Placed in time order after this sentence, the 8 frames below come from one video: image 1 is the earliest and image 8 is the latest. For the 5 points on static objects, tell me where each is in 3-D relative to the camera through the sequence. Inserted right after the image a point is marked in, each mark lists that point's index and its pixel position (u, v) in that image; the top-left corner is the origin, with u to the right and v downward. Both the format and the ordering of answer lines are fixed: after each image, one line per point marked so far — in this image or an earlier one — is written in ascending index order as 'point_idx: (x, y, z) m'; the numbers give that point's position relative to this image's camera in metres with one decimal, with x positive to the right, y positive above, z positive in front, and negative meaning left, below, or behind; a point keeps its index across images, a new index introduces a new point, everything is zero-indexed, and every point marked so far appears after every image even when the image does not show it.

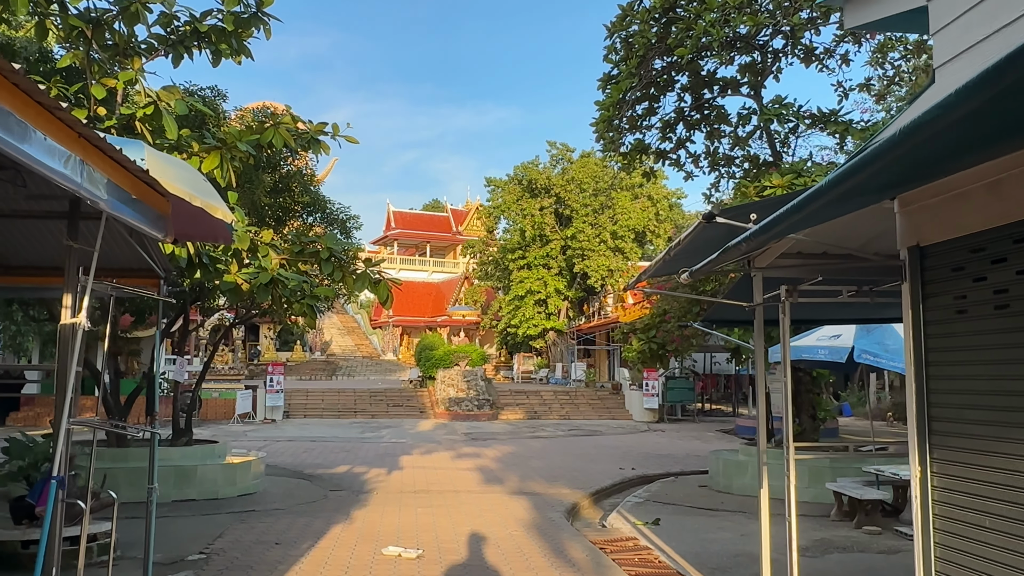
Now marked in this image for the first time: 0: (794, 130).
0: (+3.2, +1.8, +9.6) m
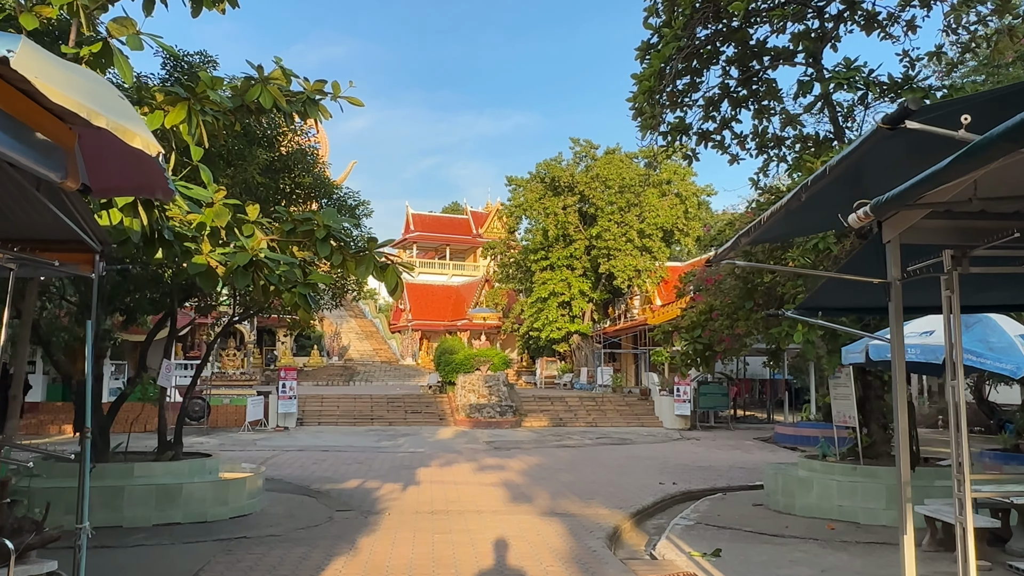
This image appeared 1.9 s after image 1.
0: (+3.5, +1.9, +8.5) m
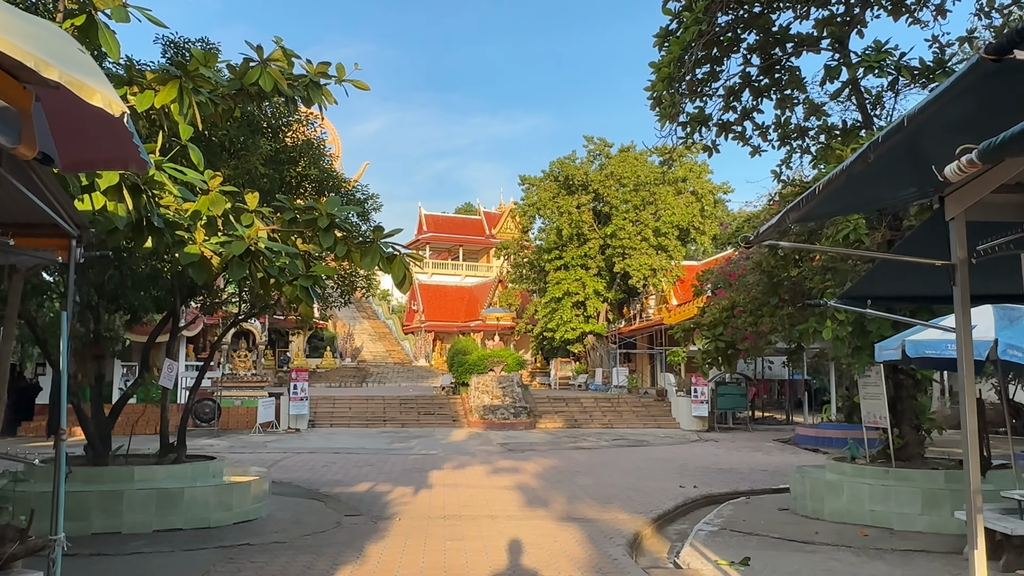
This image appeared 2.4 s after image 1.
0: (+3.6, +1.9, +8.1) m
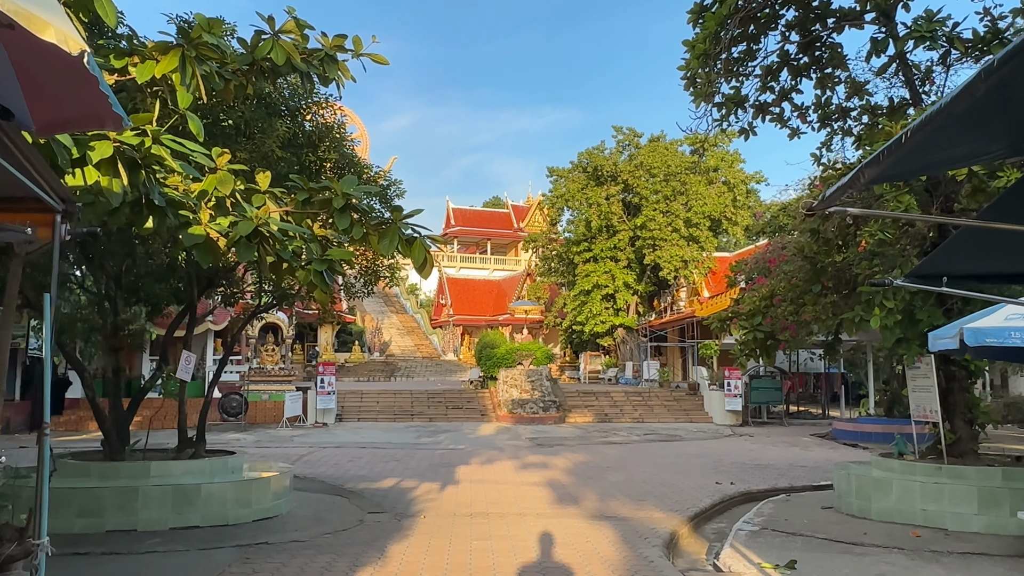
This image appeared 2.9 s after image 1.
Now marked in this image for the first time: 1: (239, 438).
0: (+3.8, +2.0, +7.6) m
1: (-5.4, -3.0, +16.9) m
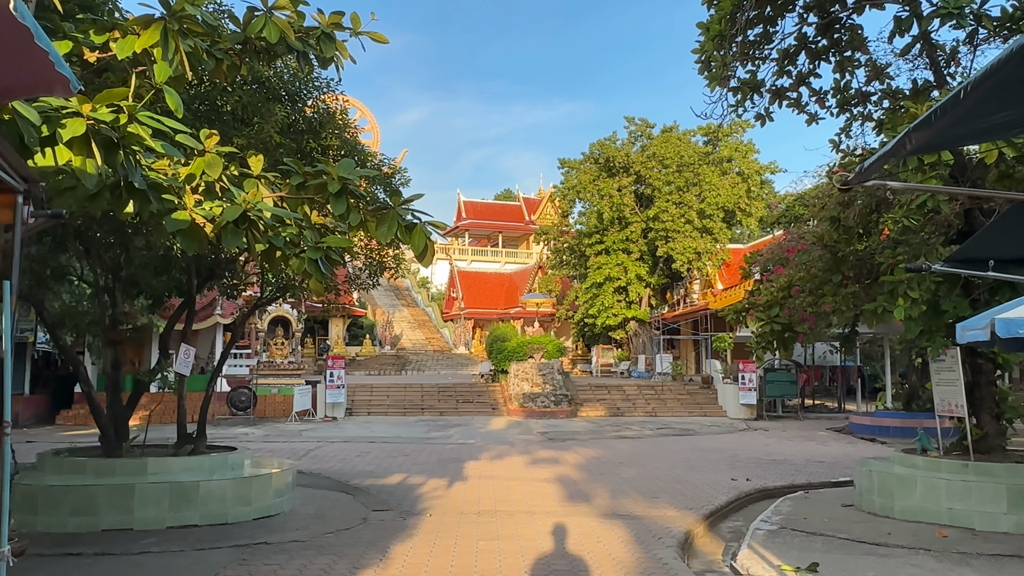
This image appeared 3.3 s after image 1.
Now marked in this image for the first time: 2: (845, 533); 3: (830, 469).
0: (+3.9, +2.1, +7.3) m
1: (-5.2, -2.8, +16.8) m
2: (+2.5, -1.9, +6.5) m
3: (+3.9, -2.2, +10.5) m
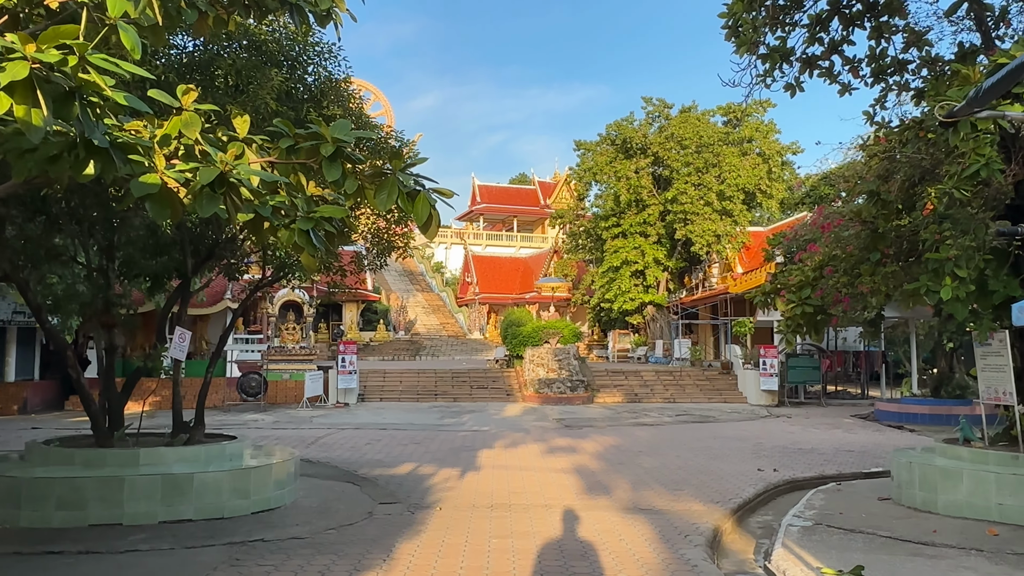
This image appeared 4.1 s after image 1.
0: (+4.0, +2.3, +6.7) m
1: (-4.9, -2.5, +16.4) m
2: (+2.7, -1.7, +6.0) m
3: (+4.1, -2.0, +10.0) m
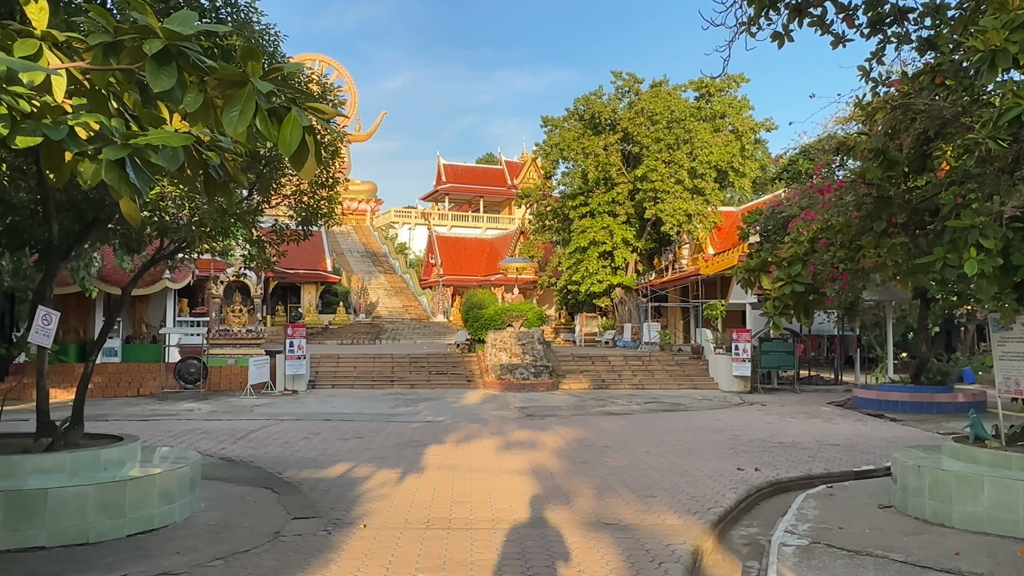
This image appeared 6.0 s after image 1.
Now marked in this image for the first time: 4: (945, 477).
0: (+3.6, +2.5, +5.7) m
1: (-5.7, -2.1, +15.2) m
2: (+2.3, -1.6, +5.0) m
3: (+3.6, -1.8, +9.1) m
4: (+2.9, -1.3, +5.7) m
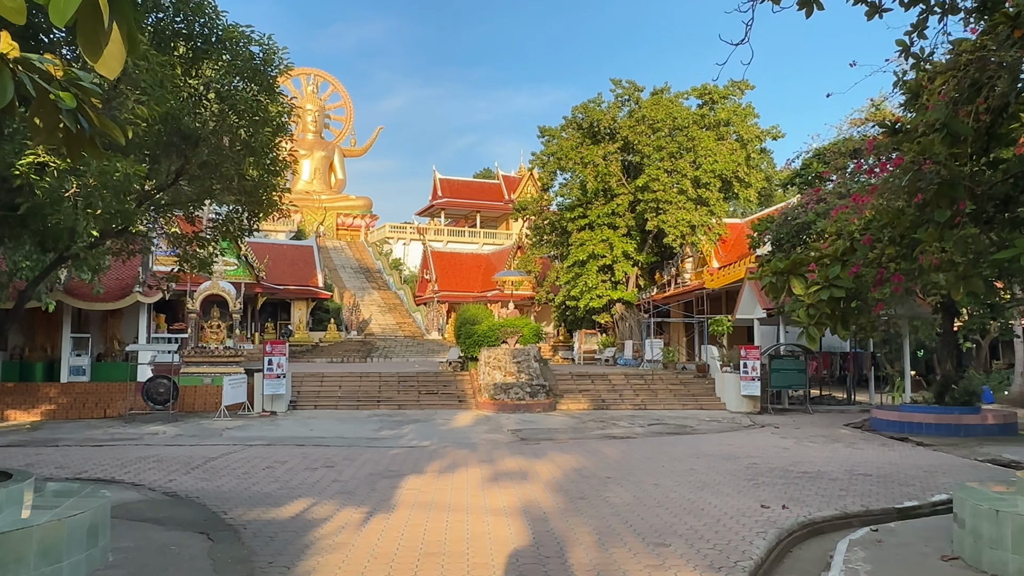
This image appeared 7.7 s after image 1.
0: (+3.5, +2.5, +4.6) m
1: (-5.8, -2.3, +14.0) m
2: (+2.2, -1.5, +3.9) m
3: (+3.5, -1.8, +7.9) m
4: (+2.8, -1.3, +4.6) m
